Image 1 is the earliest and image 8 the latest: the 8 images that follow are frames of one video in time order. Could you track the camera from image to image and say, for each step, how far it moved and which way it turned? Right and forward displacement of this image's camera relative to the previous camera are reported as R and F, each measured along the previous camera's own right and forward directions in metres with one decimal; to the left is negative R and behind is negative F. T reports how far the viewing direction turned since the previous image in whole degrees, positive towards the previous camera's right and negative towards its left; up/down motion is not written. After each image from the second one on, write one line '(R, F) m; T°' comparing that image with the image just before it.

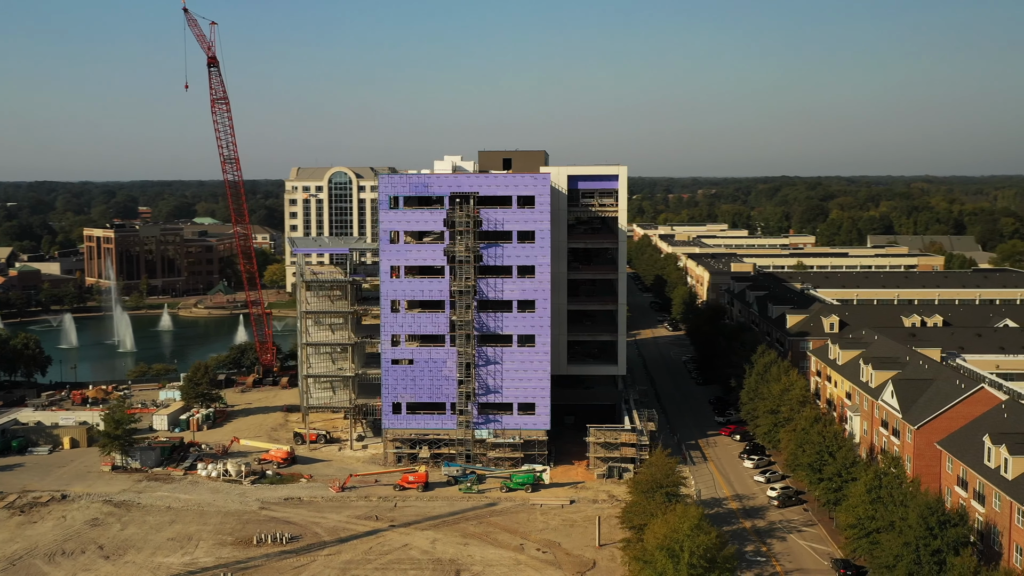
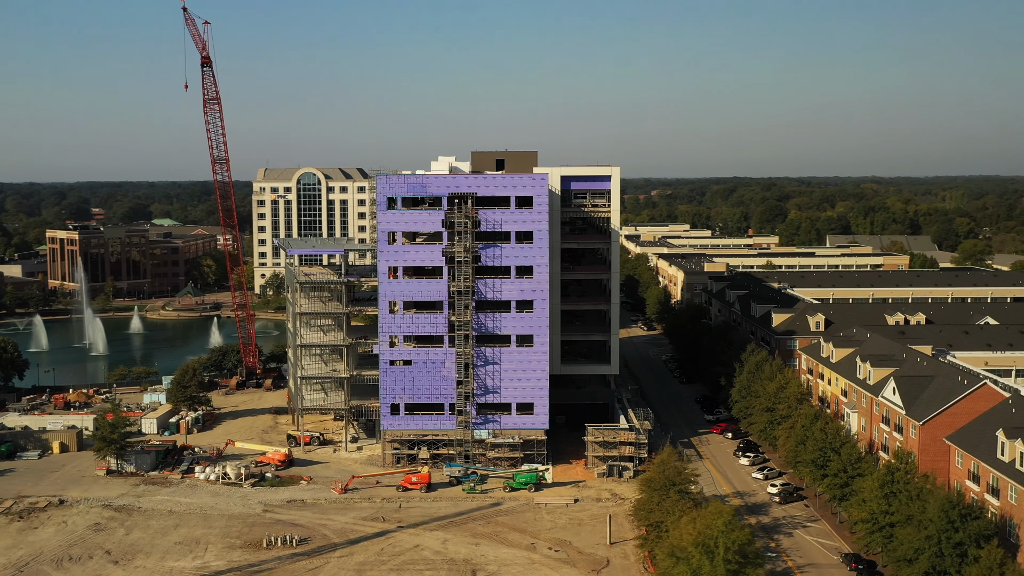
(-1.9, -0.1) m; +2°
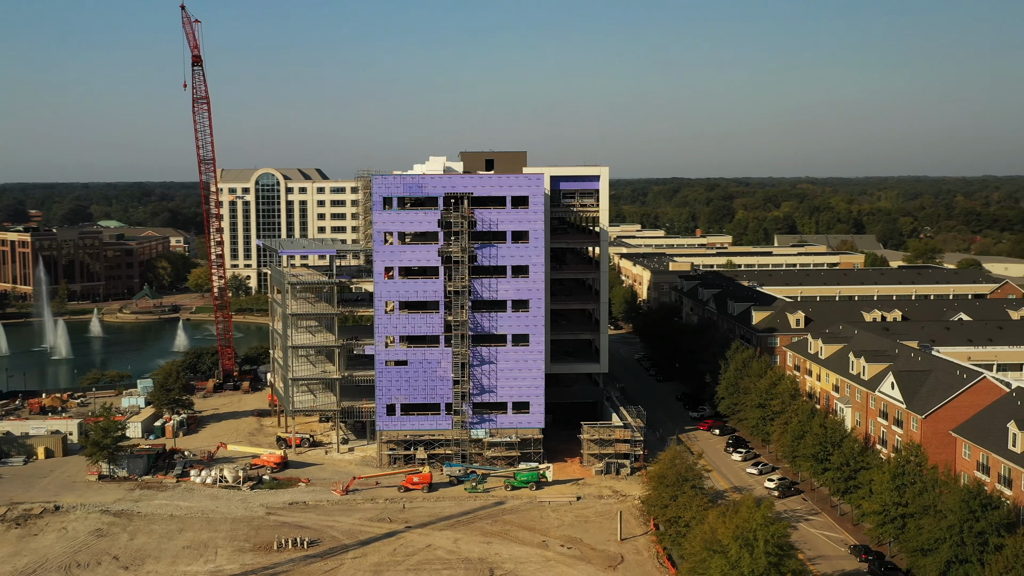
(-2.4, -0.1) m; +3°
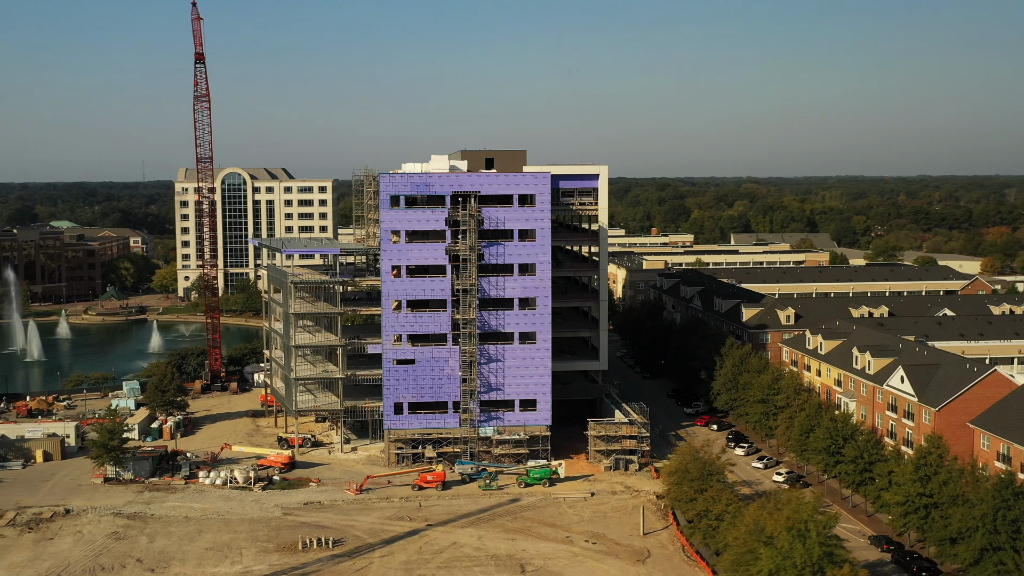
(-2.6, -0.1) m; +2°
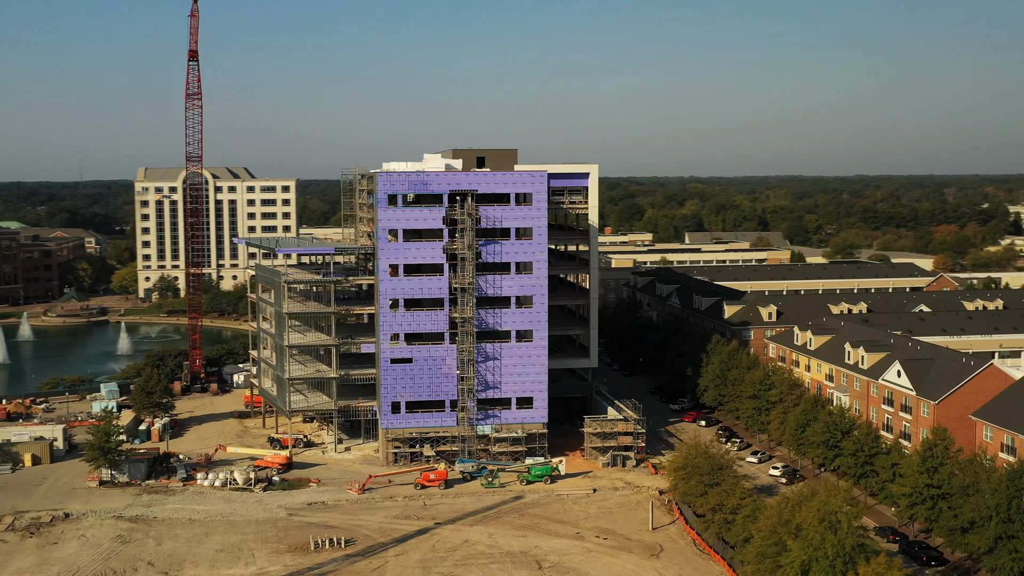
(-2.2, -0.1) m; +3°
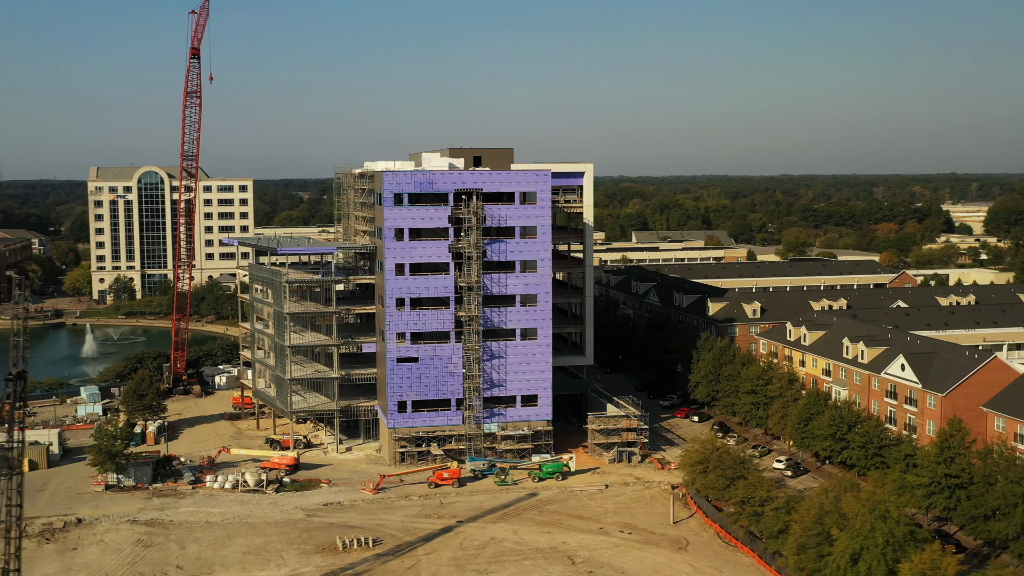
(-3.1, -0.2) m; +3°
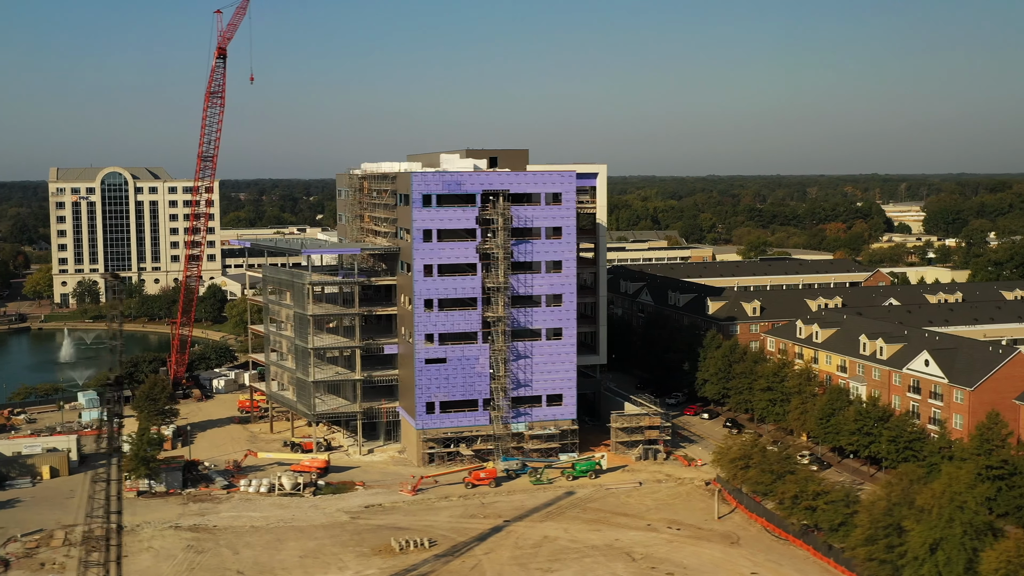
(-4.0, -0.2) m; +3°
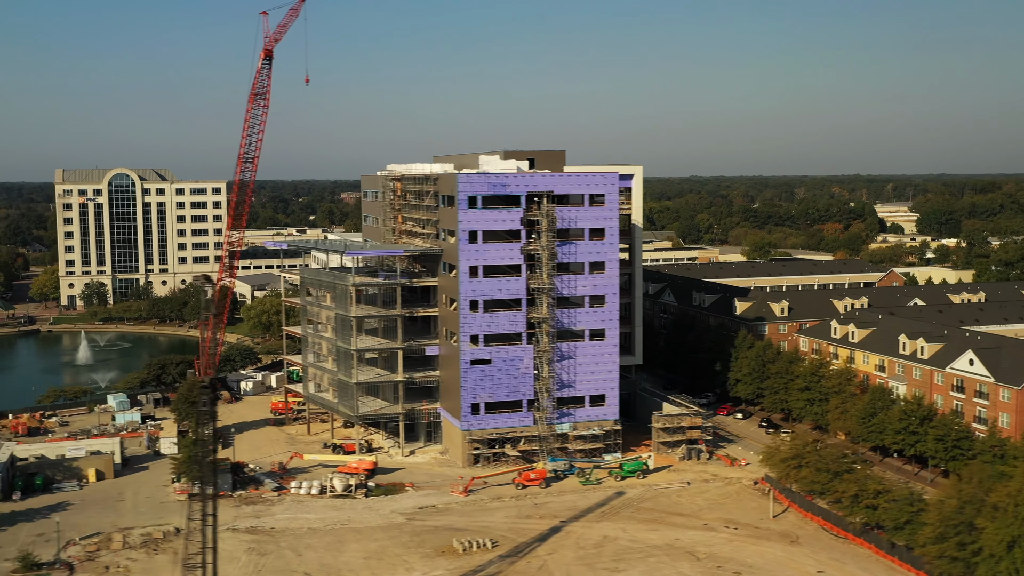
(-2.6, -0.1) m; 0°
